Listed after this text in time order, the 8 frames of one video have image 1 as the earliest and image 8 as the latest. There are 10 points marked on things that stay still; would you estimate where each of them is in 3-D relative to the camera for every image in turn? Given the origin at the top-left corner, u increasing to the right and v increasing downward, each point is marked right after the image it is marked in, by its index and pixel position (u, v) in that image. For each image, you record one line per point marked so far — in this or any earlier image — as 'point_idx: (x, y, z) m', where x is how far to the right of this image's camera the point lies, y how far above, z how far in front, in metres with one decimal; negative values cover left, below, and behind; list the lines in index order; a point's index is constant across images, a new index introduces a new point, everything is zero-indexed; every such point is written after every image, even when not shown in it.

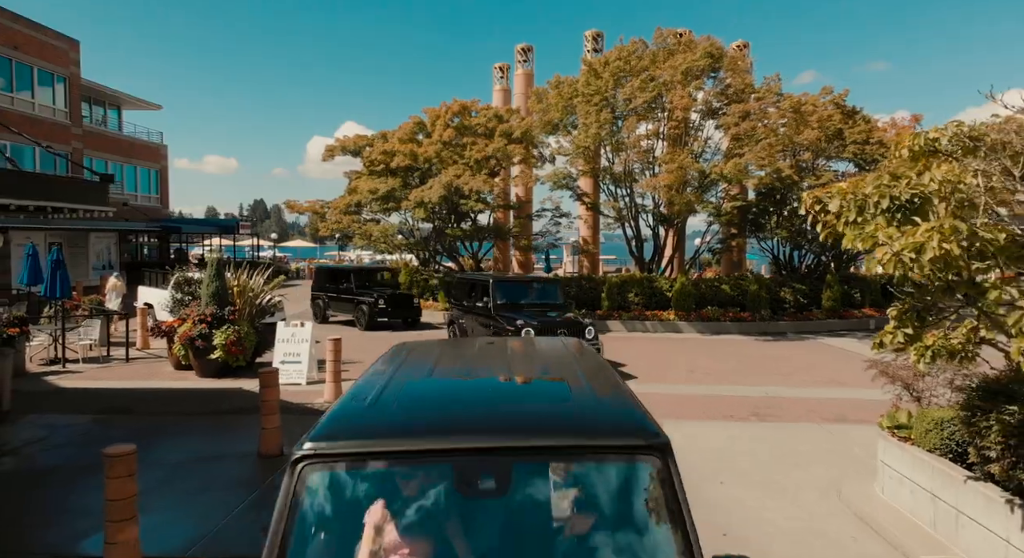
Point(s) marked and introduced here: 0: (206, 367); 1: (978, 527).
0: (-5.1, -1.5, +10.2) m
1: (+3.1, -1.7, +4.1) m
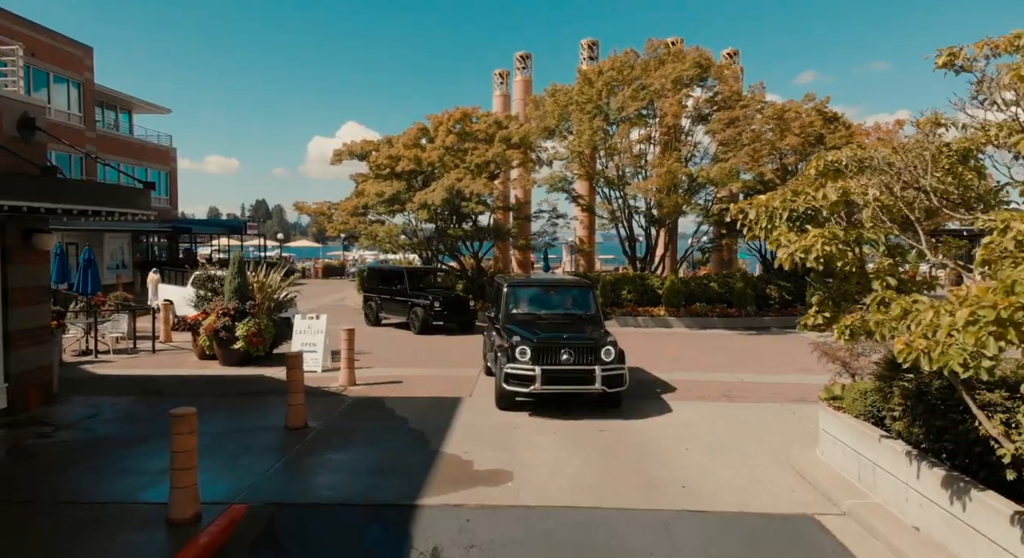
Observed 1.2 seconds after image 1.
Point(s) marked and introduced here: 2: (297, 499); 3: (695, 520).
0: (-5.2, -1.4, +11.1) m
1: (+3.1, -1.6, +5.0) m
2: (-2.0, -2.0, +5.6) m
3: (+1.5, -2.0, +5.1) m
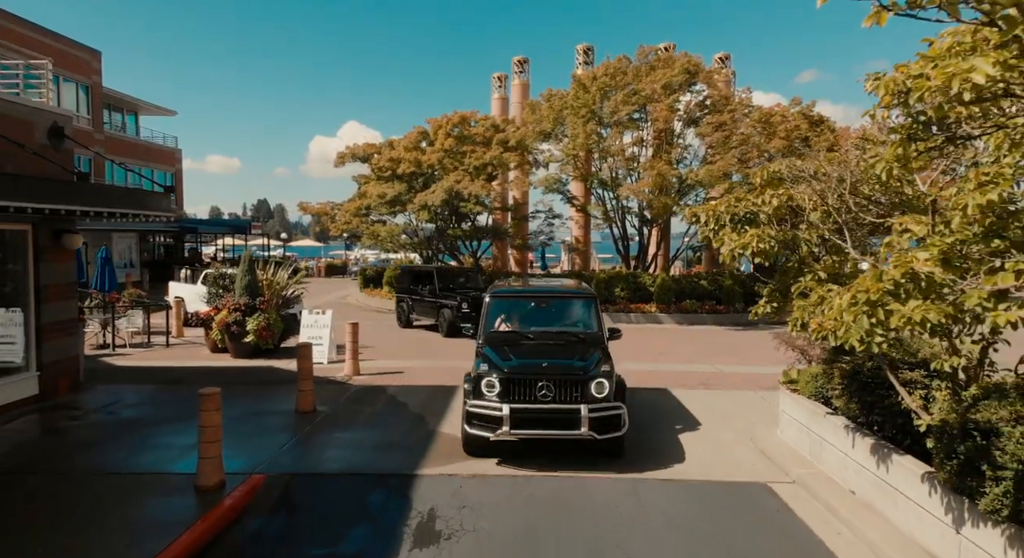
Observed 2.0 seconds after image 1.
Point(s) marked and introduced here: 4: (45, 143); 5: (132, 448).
0: (-5.3, -1.3, +11.8) m
1: (+3.0, -1.6, +5.6) m
2: (-2.1, -2.0, +6.3) m
3: (+1.4, -2.0, +5.8) m
4: (-6.7, +2.0, +8.8) m
5: (-4.5, -2.0, +7.3) m
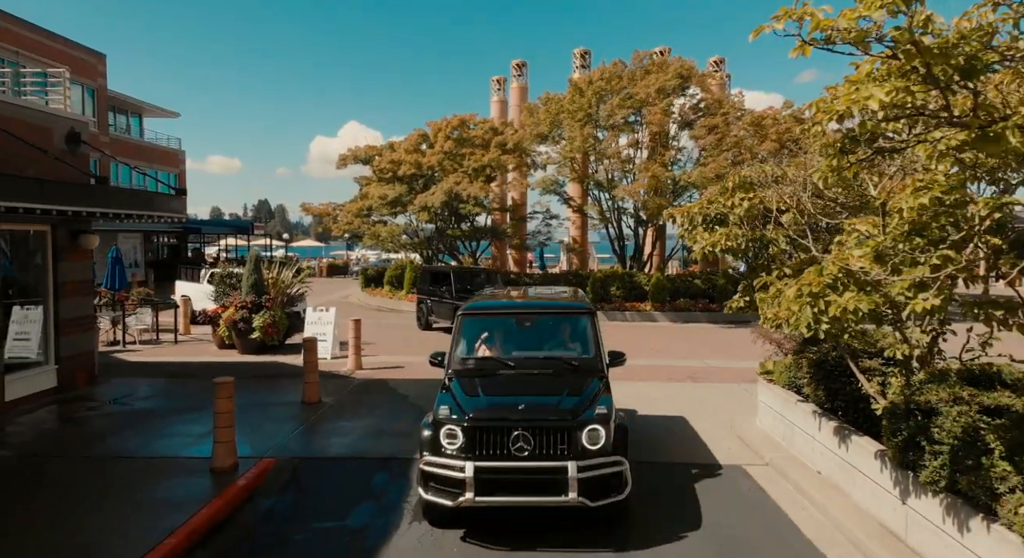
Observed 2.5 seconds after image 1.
0: (-5.4, -1.3, +12.3) m
1: (+2.9, -1.5, +6.1) m
2: (-2.2, -1.9, +6.7) m
3: (+1.3, -2.0, +6.2) m
4: (-6.8, +2.0, +9.2) m
5: (-4.6, -2.0, +7.7) m
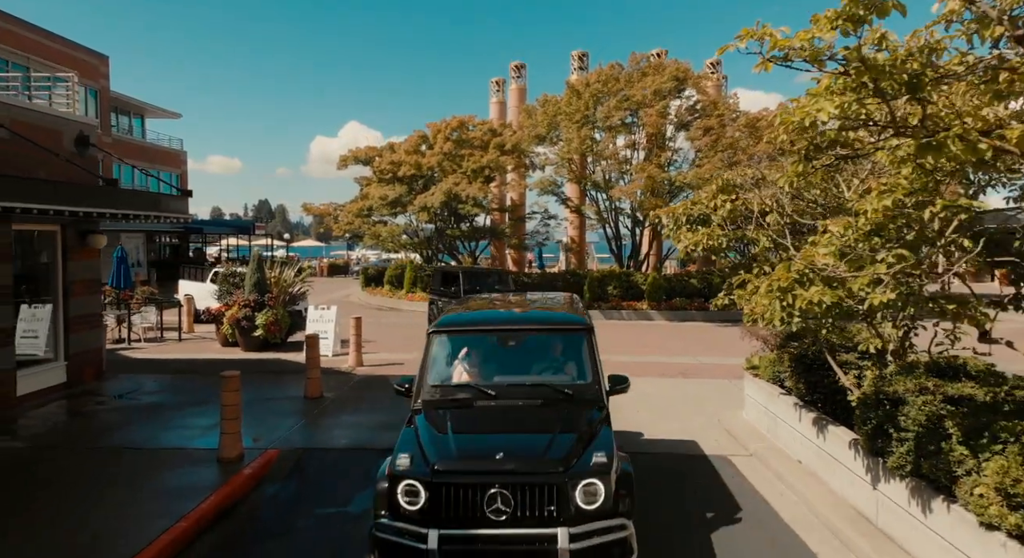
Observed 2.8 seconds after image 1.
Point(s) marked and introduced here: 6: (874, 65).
0: (-5.4, -1.3, +12.5) m
1: (+2.8, -1.5, +6.3) m
2: (-2.2, -1.9, +7.0) m
3: (+1.2, -1.9, +6.5) m
4: (-6.9, +2.0, +9.5) m
5: (-4.7, -2.0, +8.0) m
6: (+1.7, +1.0, +2.8) m
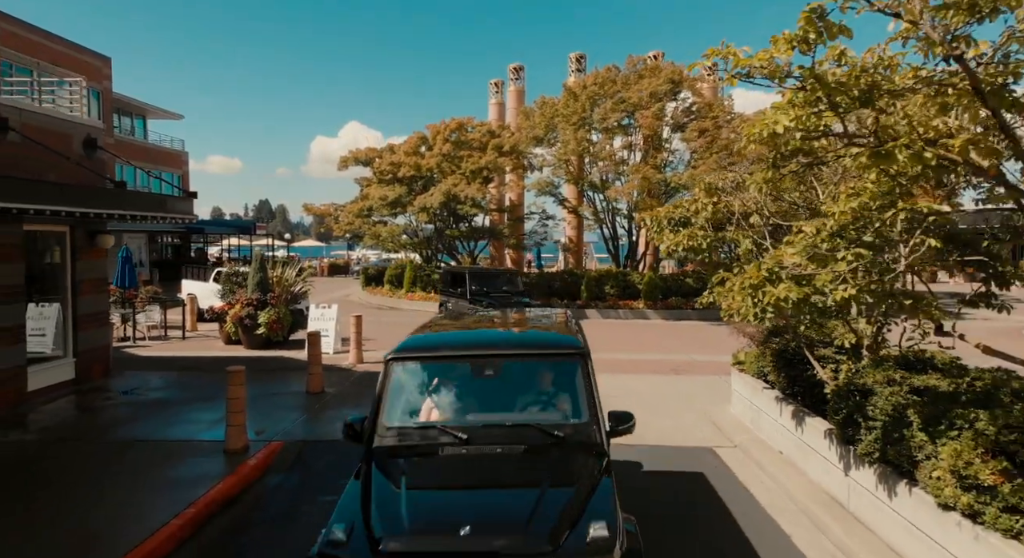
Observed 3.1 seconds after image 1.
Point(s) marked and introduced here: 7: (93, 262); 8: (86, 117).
0: (-5.5, -1.3, +12.8) m
1: (+2.8, -1.5, +6.6) m
2: (-2.3, -1.9, +7.3) m
3: (+1.2, -1.9, +6.7) m
4: (-6.9, +2.0, +9.8) m
5: (-4.7, -2.0, +8.3) m
6: (+1.6, +1.0, +3.1) m
7: (-7.0, +0.3, +10.1) m
8: (-7.0, +2.7, +10.0) m
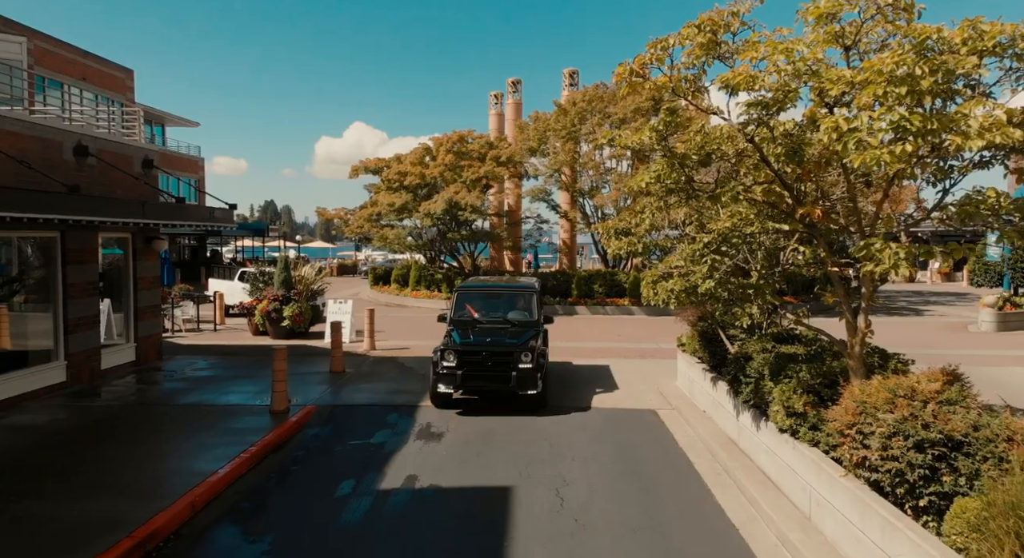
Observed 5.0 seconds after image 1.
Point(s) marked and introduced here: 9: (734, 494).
0: (-5.6, -1.3, +14.7) m
1: (+2.6, -1.5, +8.4) m
2: (-2.5, -1.9, +9.1) m
3: (+1.0, -1.9, +8.6) m
4: (-7.1, +2.1, +11.6) m
5: (-4.9, -1.9, +10.1) m
6: (+1.3, +1.0, +4.9) m
7: (-7.2, +0.3, +12.0) m
8: (-7.2, +2.7, +11.9) m
9: (+2.1, -2.1, +5.9) m
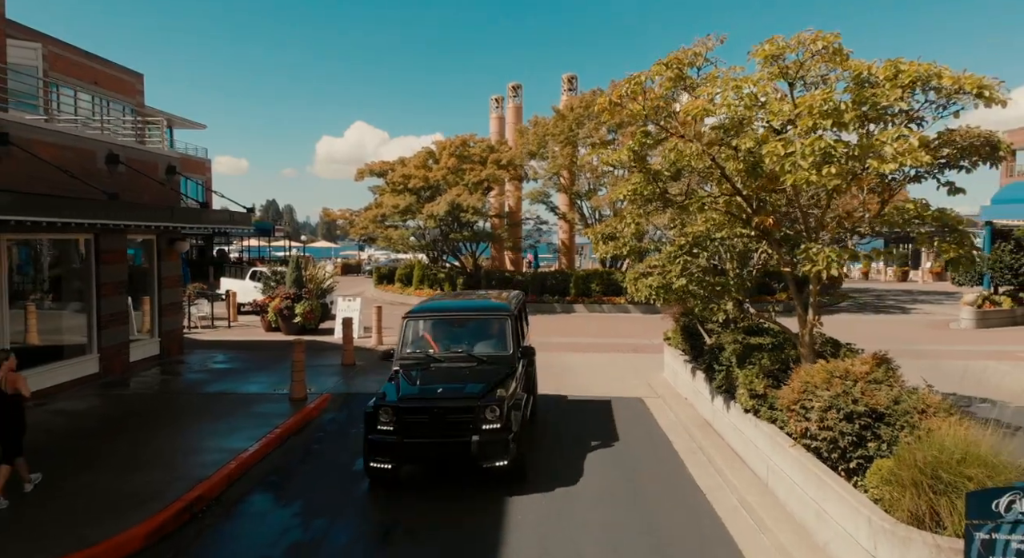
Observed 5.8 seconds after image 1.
0: (-5.6, -1.2, +15.5) m
1: (+2.5, -1.4, +9.2) m
2: (-2.5, -1.9, +9.9) m
3: (+0.9, -1.9, +9.4) m
4: (-7.1, +2.1, +12.5) m
5: (-5.0, -1.9, +10.9) m
6: (+1.3, +1.0, +5.7) m
7: (-7.2, +0.3, +12.8) m
8: (-7.2, +2.7, +12.7) m
9: (+2.1, -2.1, +6.6) m
